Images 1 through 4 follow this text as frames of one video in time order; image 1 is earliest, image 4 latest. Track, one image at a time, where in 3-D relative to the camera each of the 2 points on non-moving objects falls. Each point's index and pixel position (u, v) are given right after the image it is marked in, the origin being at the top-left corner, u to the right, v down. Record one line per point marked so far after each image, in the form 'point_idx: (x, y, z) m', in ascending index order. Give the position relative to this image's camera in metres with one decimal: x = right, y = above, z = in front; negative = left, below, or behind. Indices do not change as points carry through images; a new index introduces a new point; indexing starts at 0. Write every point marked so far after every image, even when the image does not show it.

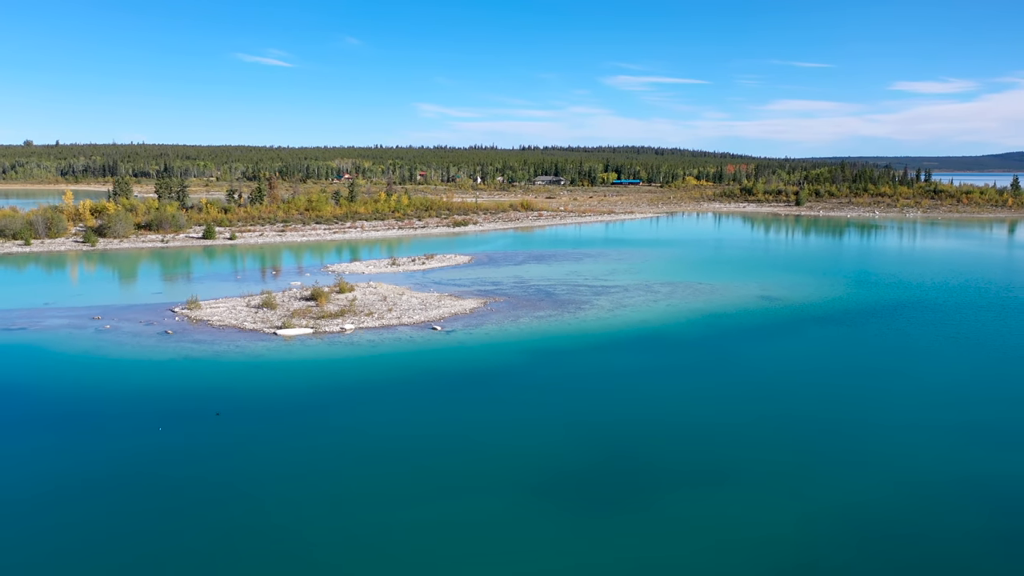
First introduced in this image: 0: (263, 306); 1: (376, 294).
0: (-5.9, -0.4, +17.3) m
1: (-3.5, -0.1, +19.0) m
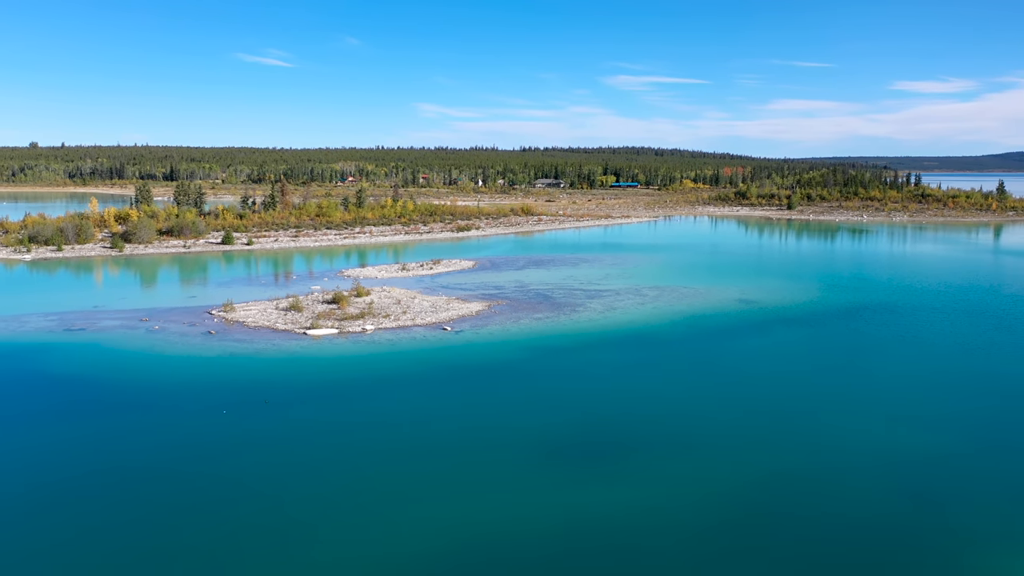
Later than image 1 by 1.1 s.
0: (-5.9, -0.6, +19.2) m
1: (-3.5, -0.3, +21.0) m
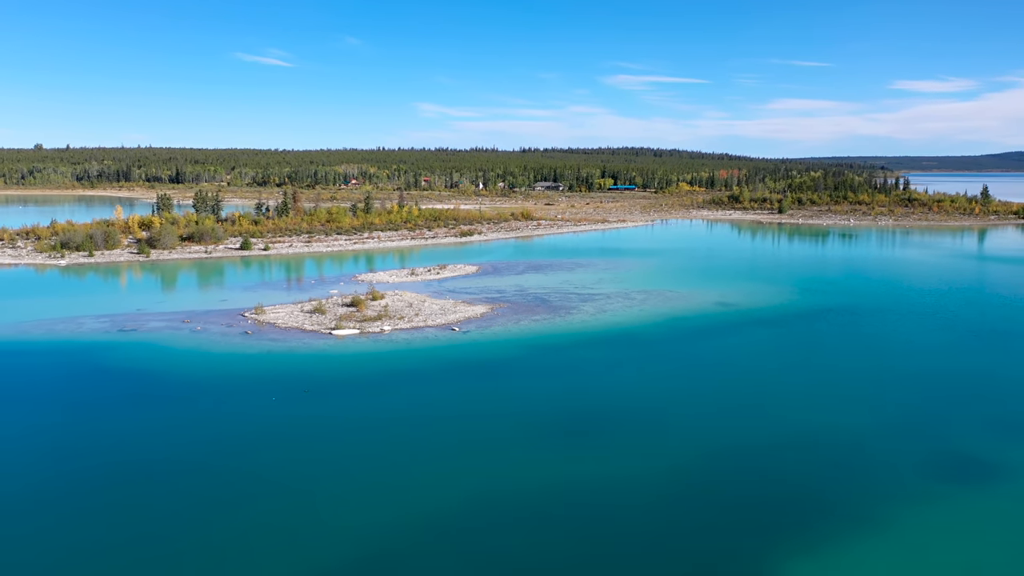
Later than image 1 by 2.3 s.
0: (-5.9, -0.7, +21.4) m
1: (-3.5, -0.4, +23.2) m
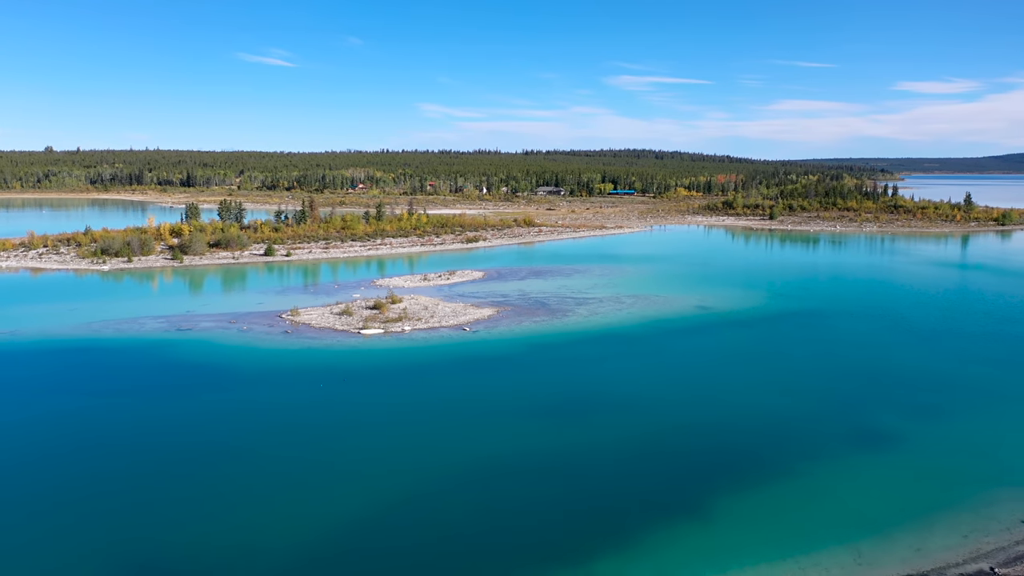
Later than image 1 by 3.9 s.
0: (-5.7, -0.9, +24.4) m
1: (-3.4, -0.6, +26.2) m
